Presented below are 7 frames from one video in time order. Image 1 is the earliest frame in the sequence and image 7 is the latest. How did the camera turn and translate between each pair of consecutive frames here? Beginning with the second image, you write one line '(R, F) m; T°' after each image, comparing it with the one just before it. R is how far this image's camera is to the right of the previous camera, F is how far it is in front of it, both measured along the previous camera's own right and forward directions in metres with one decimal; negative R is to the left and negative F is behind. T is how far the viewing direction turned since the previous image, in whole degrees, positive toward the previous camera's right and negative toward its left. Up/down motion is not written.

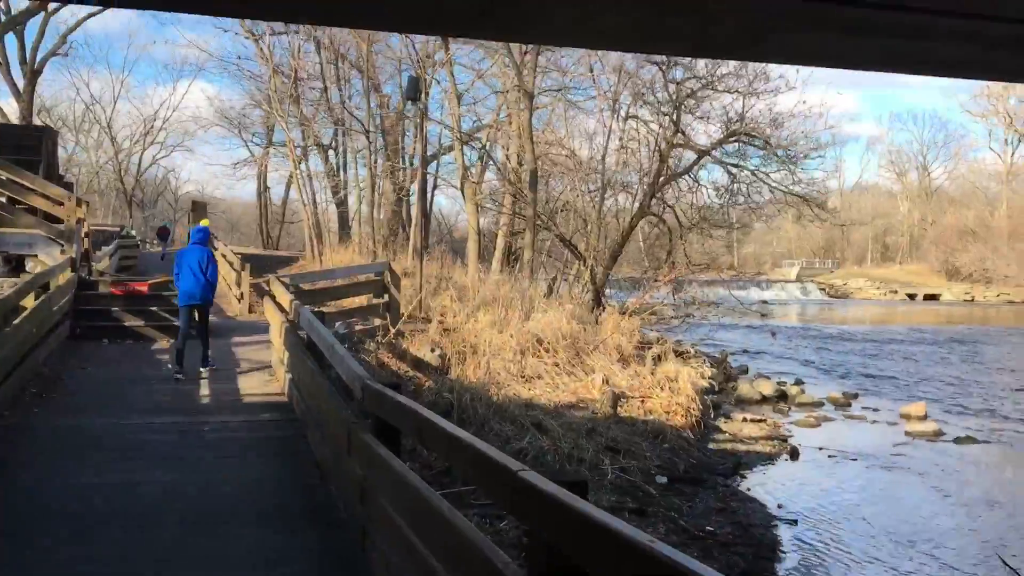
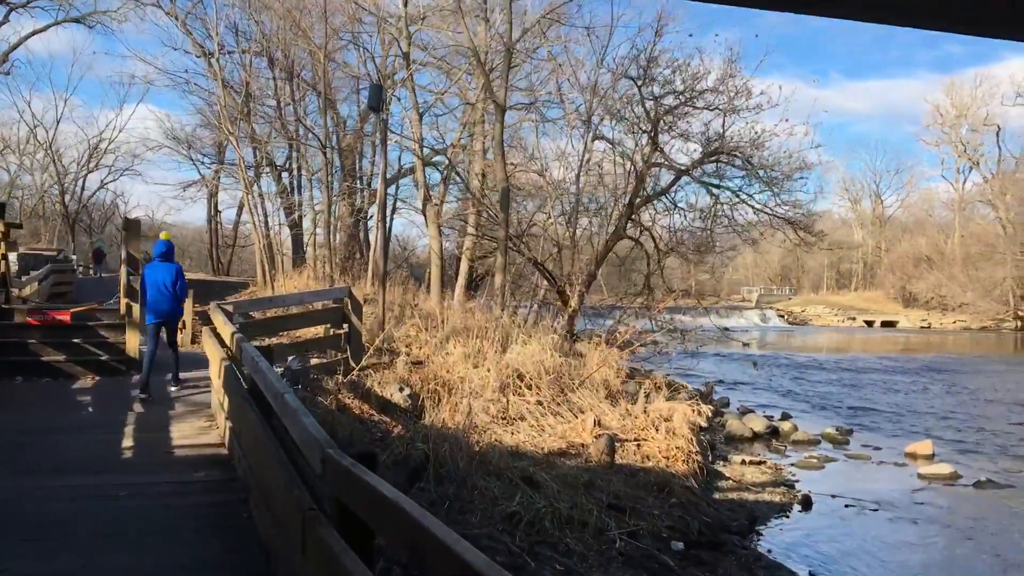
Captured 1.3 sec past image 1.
(-0.2, +1.3) m; +3°
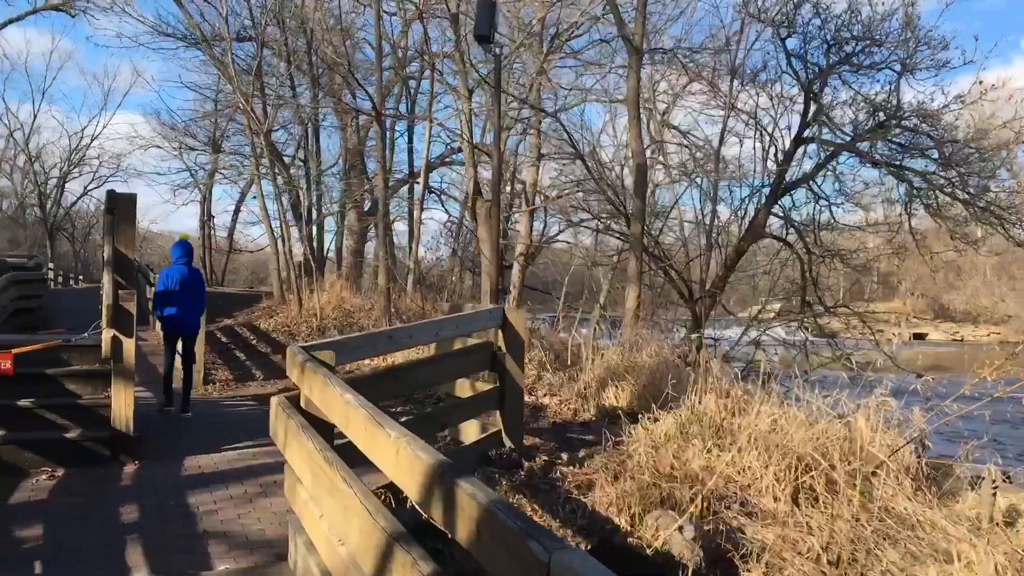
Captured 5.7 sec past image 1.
(-1.8, +4.4) m; +1°
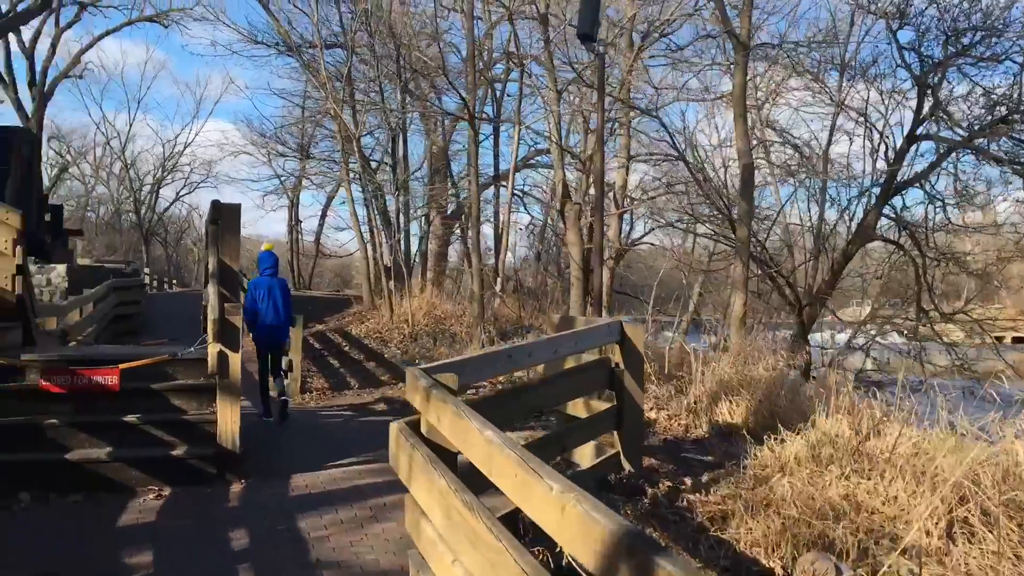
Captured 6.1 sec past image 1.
(-0.2, +0.3) m; -5°
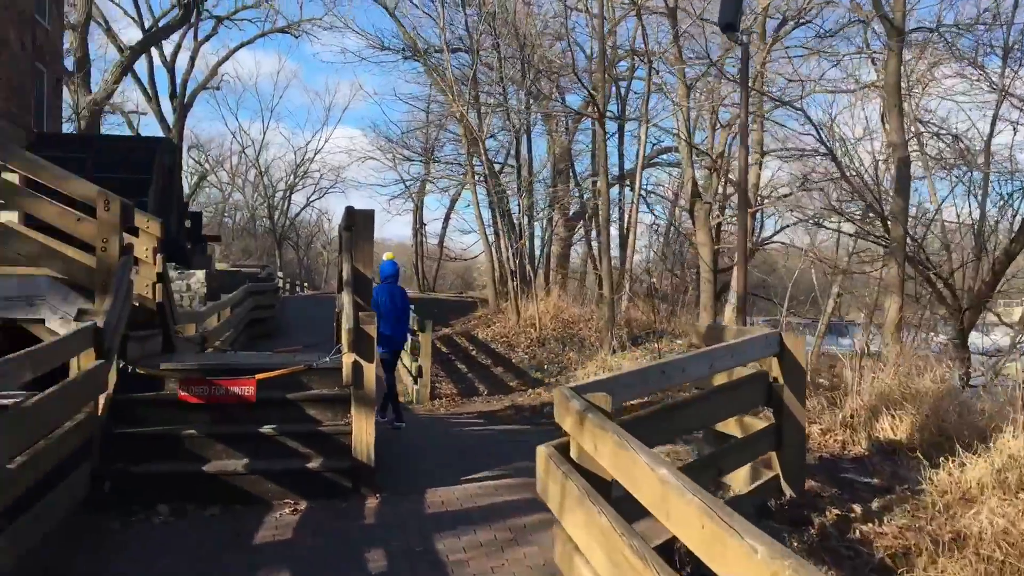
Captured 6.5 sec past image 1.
(-0.1, +0.3) m; -7°
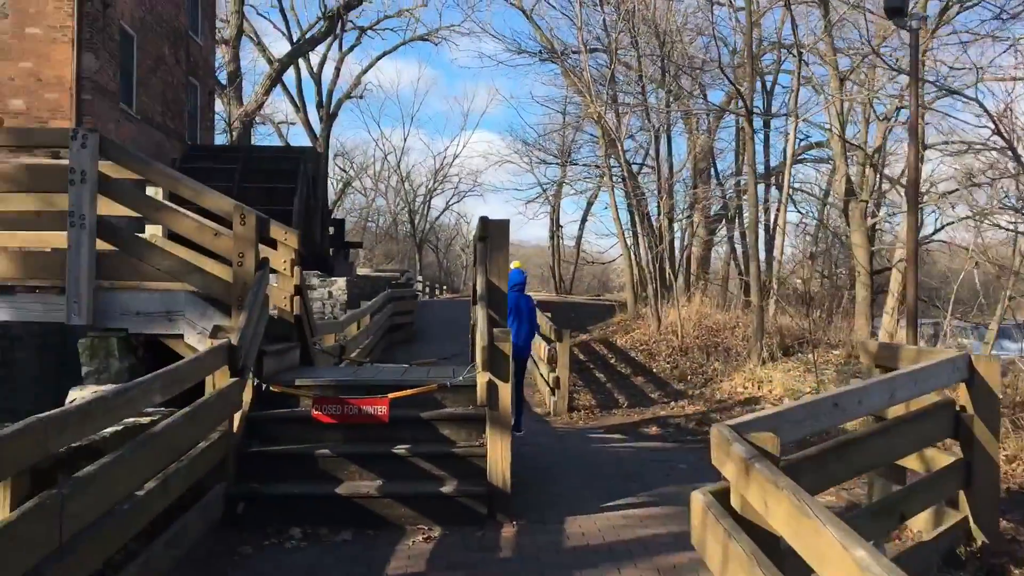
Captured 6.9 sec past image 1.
(0.0, +0.4) m; -8°
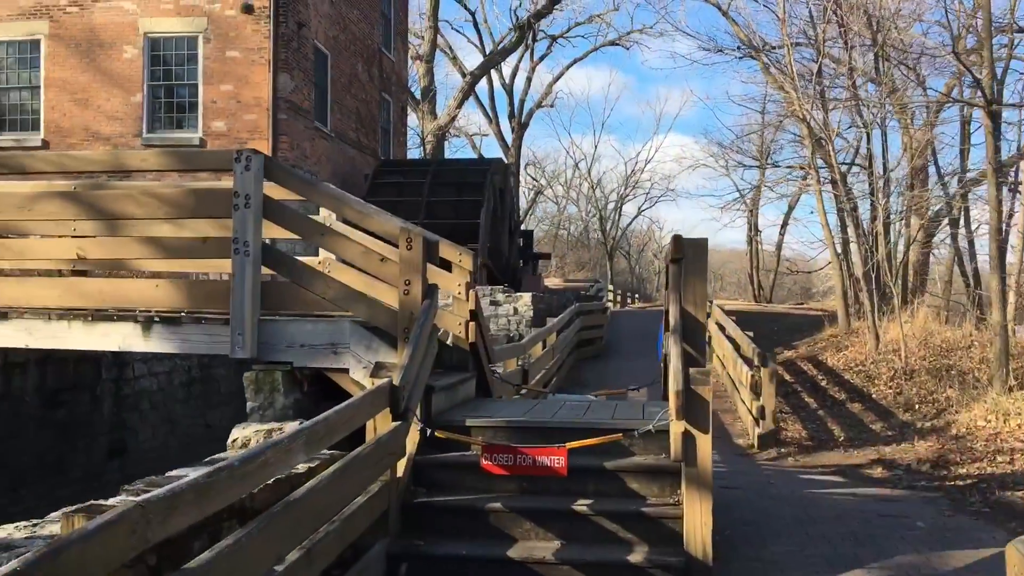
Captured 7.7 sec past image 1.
(0.0, +0.7) m; -12°
